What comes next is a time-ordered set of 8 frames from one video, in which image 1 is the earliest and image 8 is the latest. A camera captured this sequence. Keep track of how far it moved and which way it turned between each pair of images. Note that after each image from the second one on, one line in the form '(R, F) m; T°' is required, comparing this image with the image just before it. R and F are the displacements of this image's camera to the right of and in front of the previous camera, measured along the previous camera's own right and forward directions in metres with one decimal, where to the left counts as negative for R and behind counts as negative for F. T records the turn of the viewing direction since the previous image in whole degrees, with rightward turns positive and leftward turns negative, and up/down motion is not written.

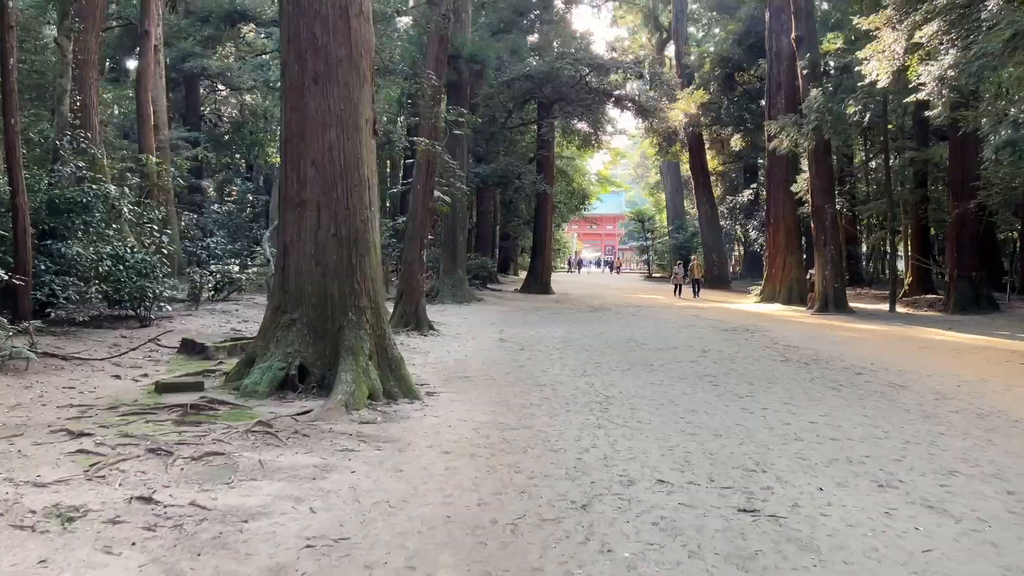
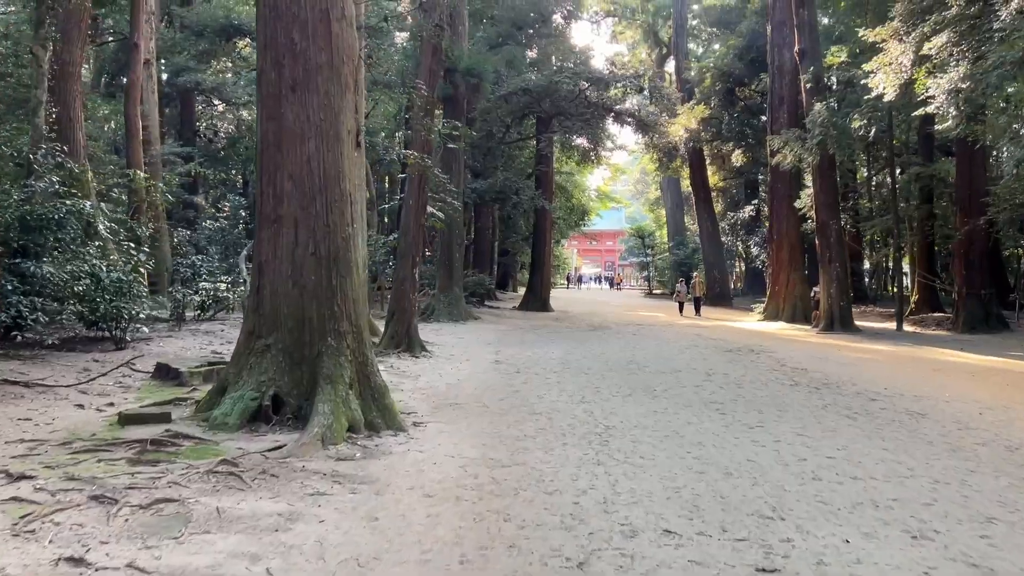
(0.0, +0.4) m; 0°
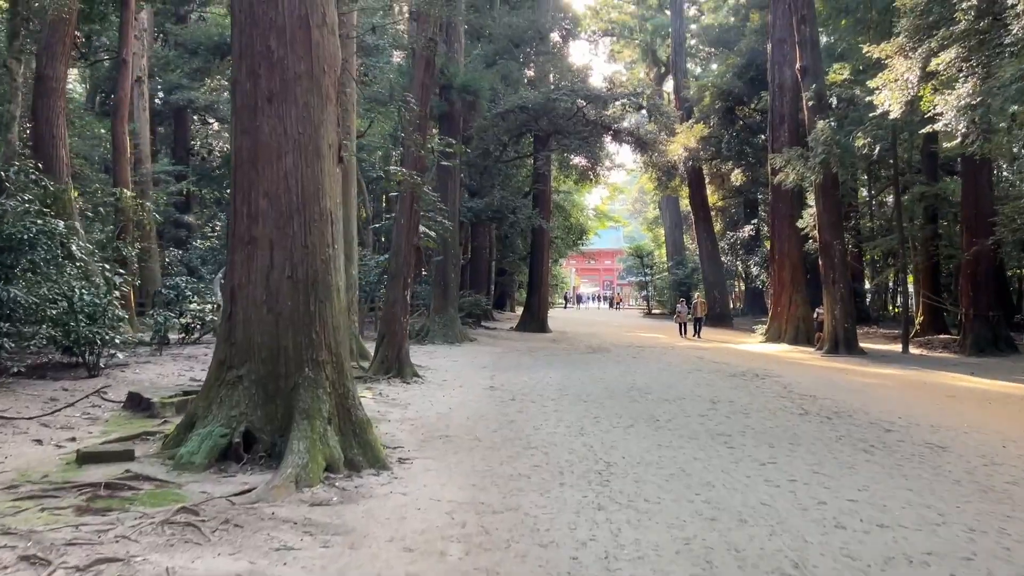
(0.0, +0.4) m; 0°
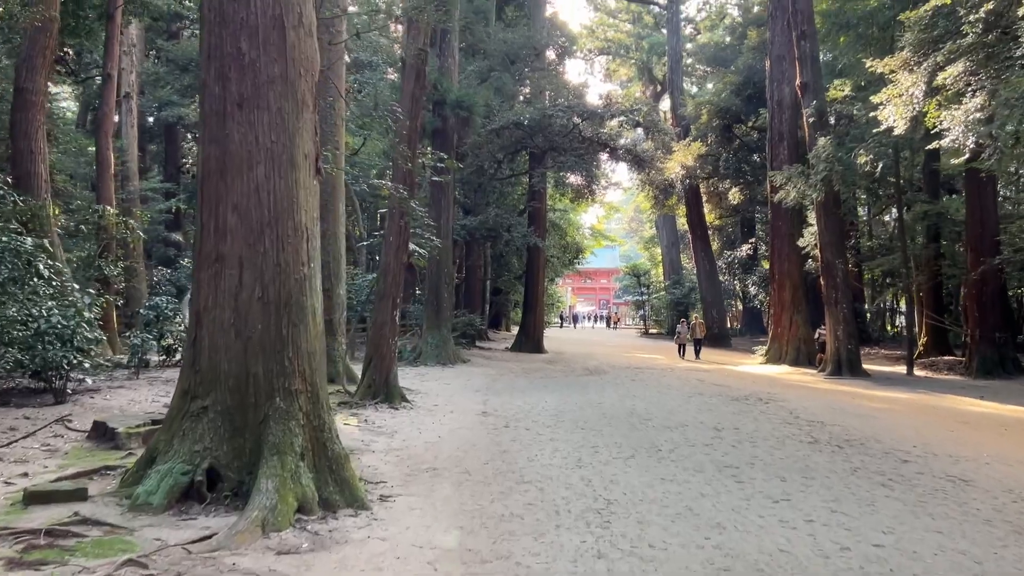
(0.0, +0.4) m; 0°
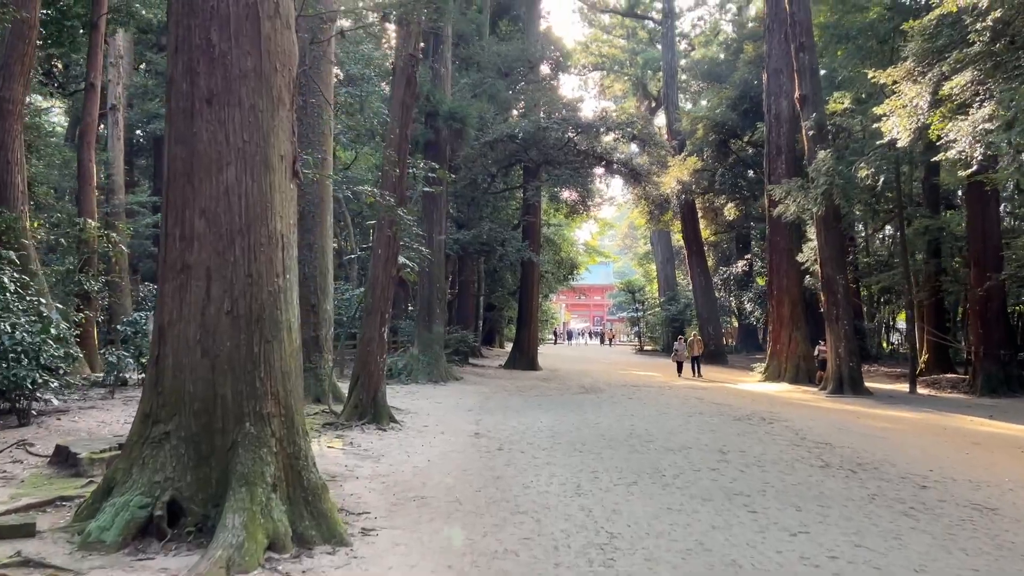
(0.0, +0.4) m; 0°
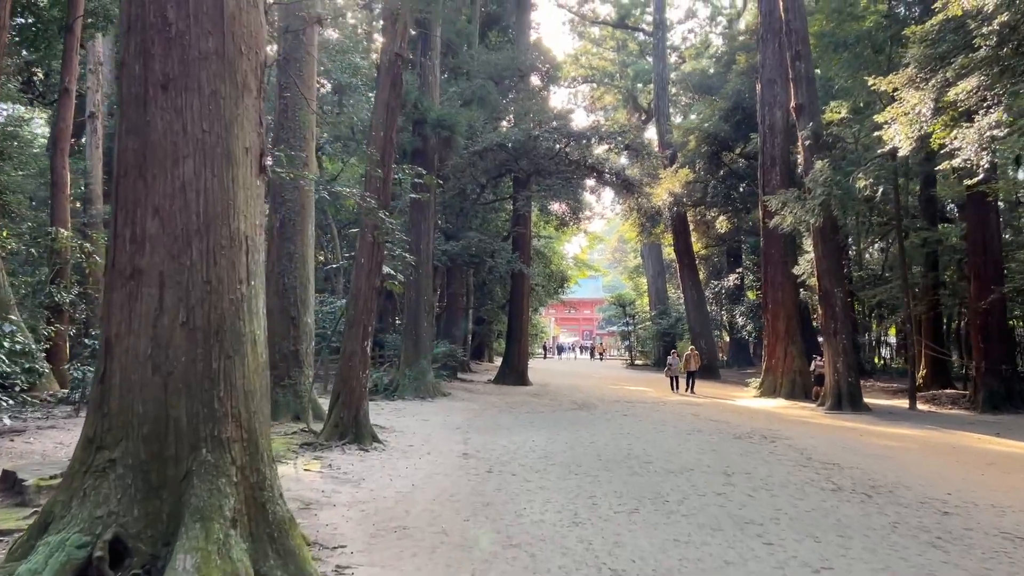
(0.0, +0.5) m; +1°
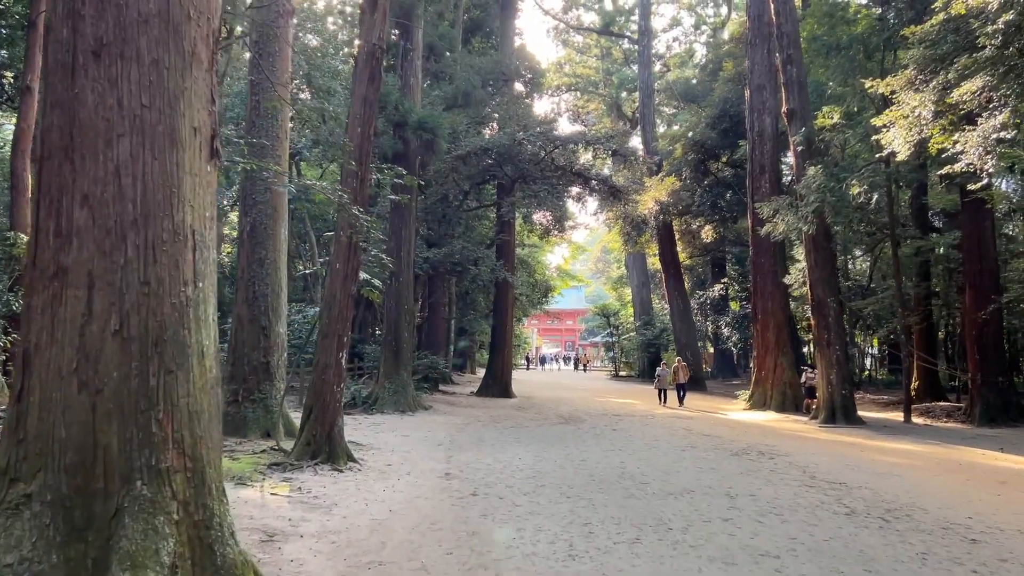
(0.0, +0.5) m; +1°
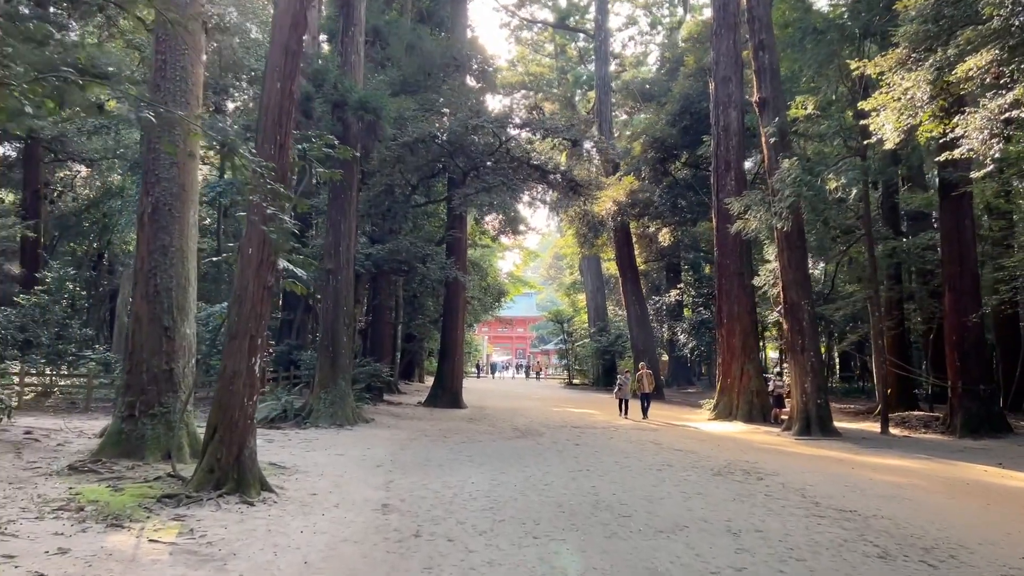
(0.0, +1.3) m; +3°
